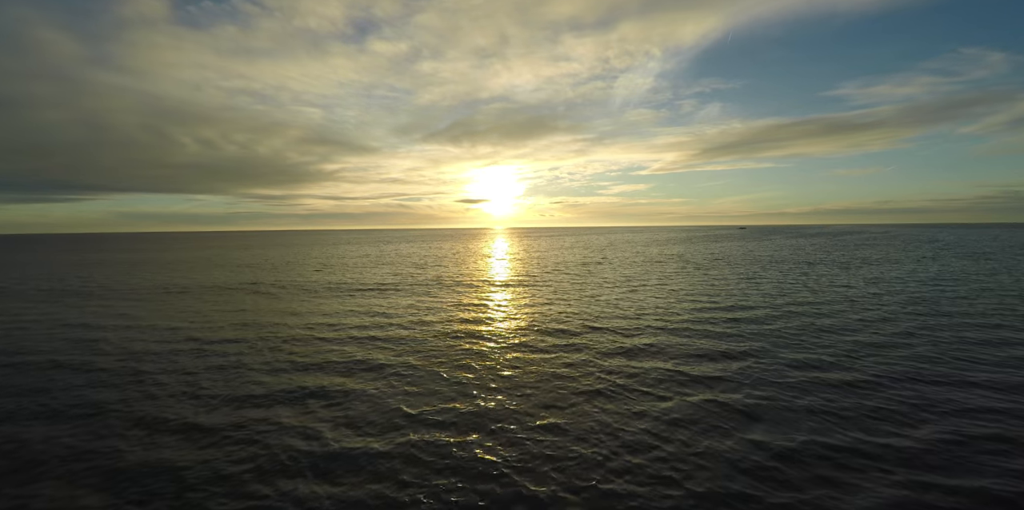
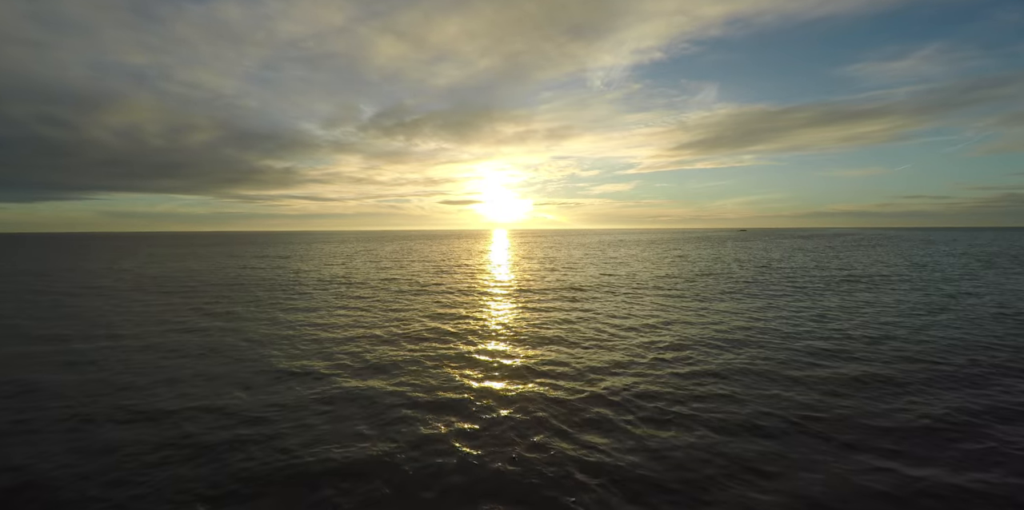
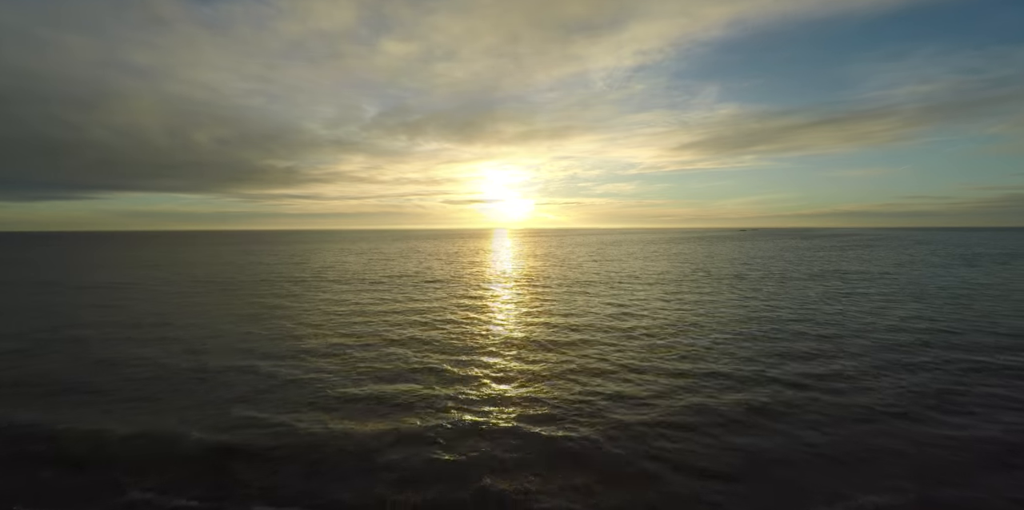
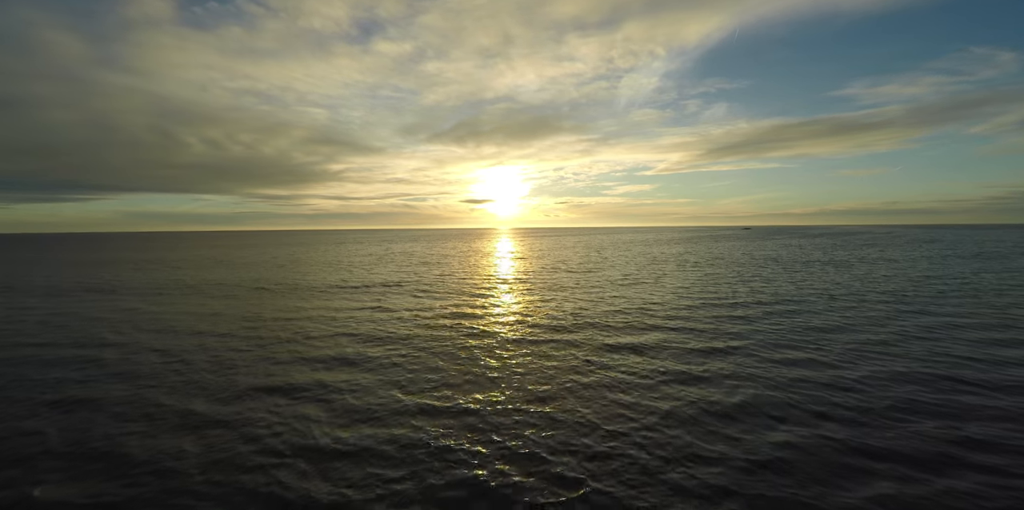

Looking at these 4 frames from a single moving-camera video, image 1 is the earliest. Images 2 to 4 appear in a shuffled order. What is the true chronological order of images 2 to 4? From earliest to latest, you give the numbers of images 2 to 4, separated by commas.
4, 3, 2
